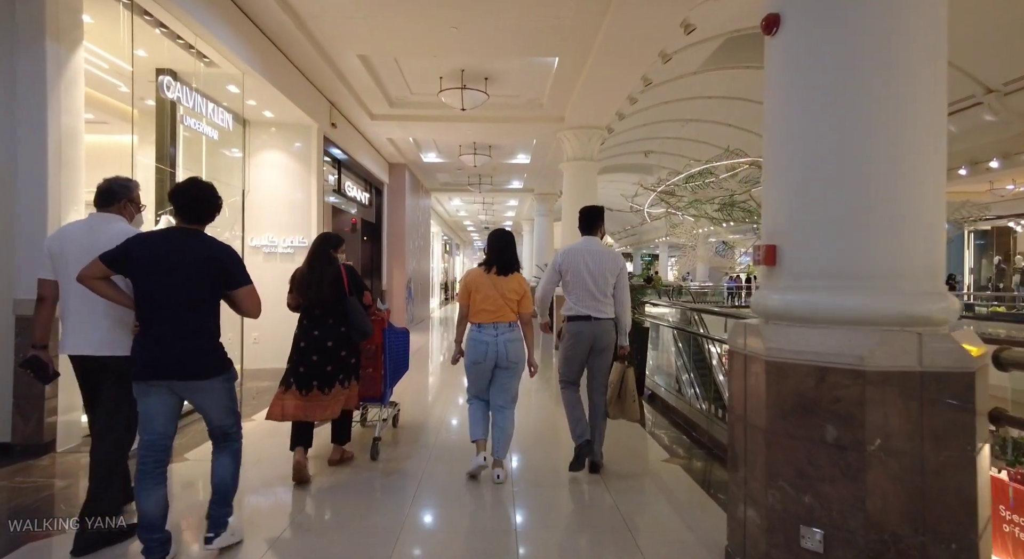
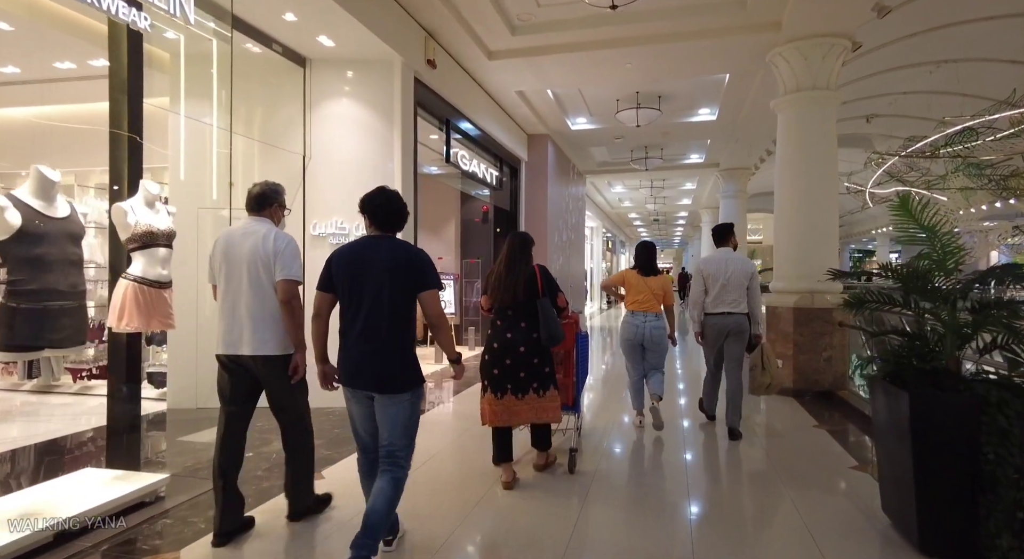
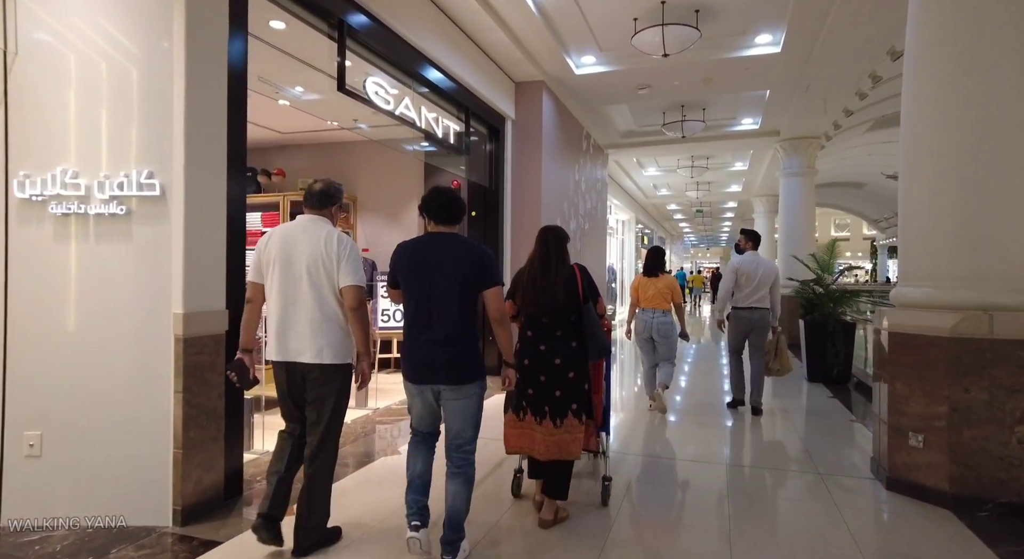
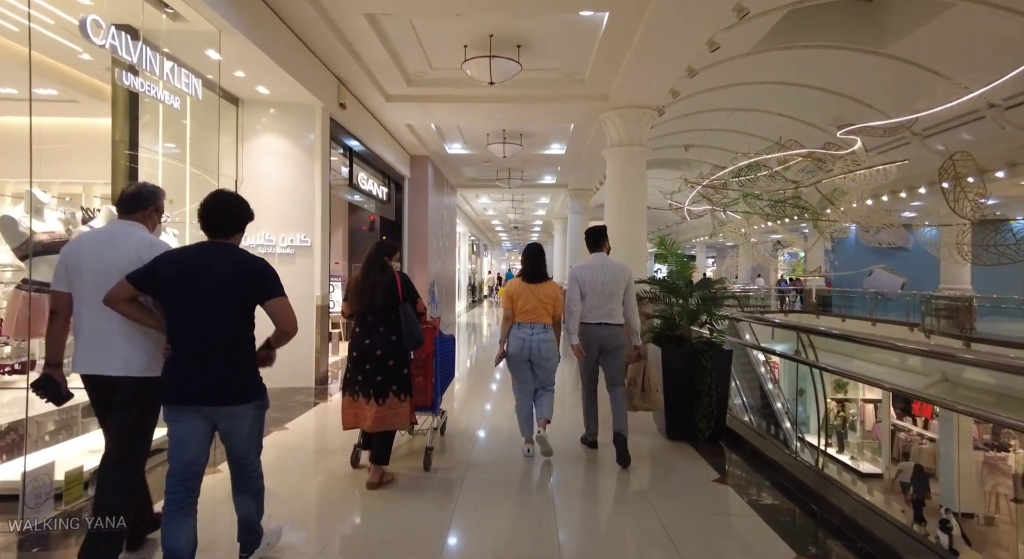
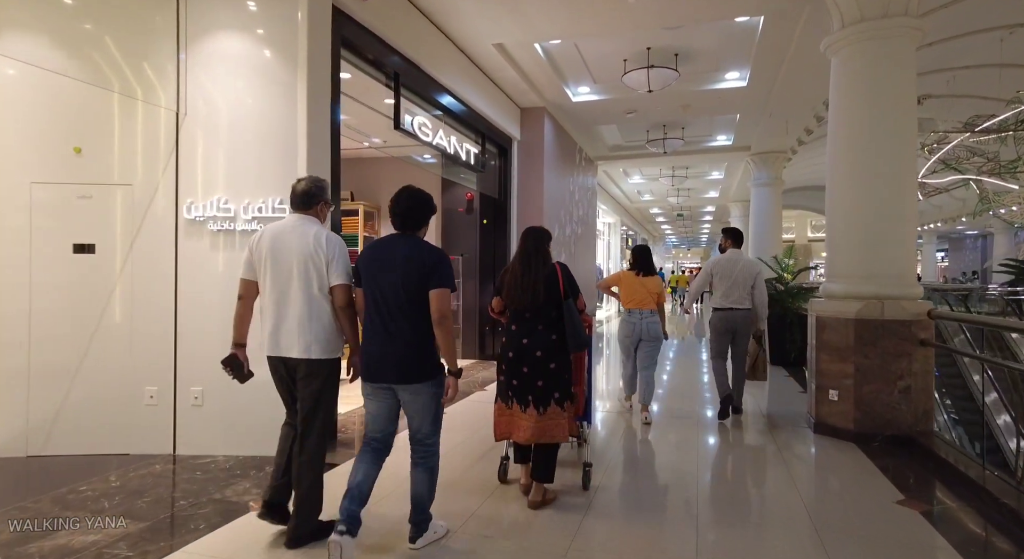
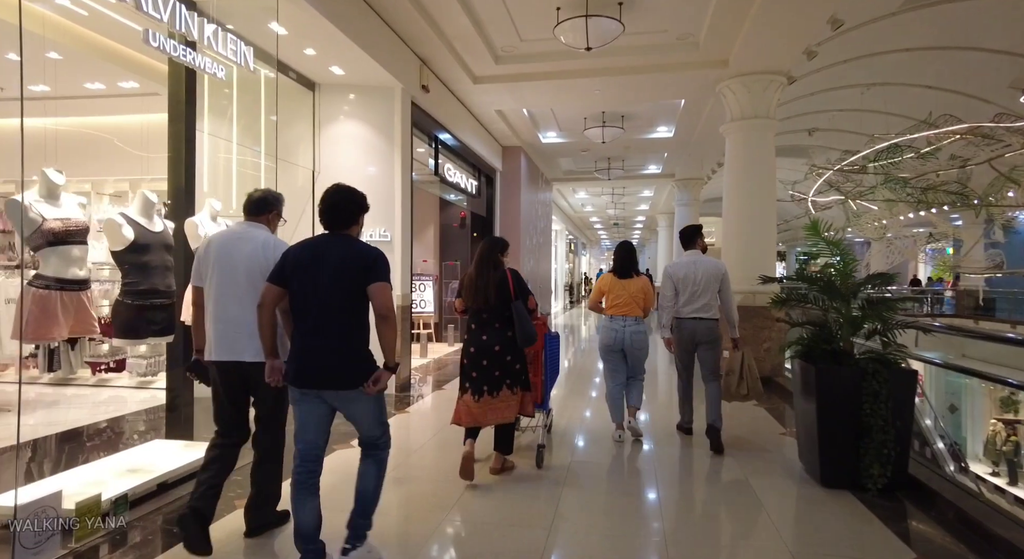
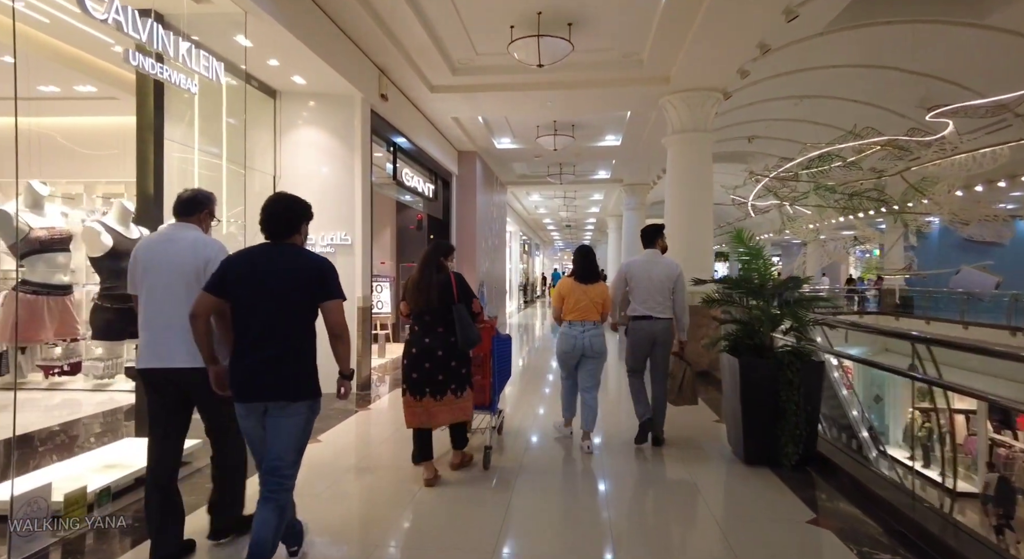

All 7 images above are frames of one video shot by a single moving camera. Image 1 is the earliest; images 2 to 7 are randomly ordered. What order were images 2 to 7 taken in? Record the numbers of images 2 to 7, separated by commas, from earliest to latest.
4, 7, 6, 2, 5, 3
